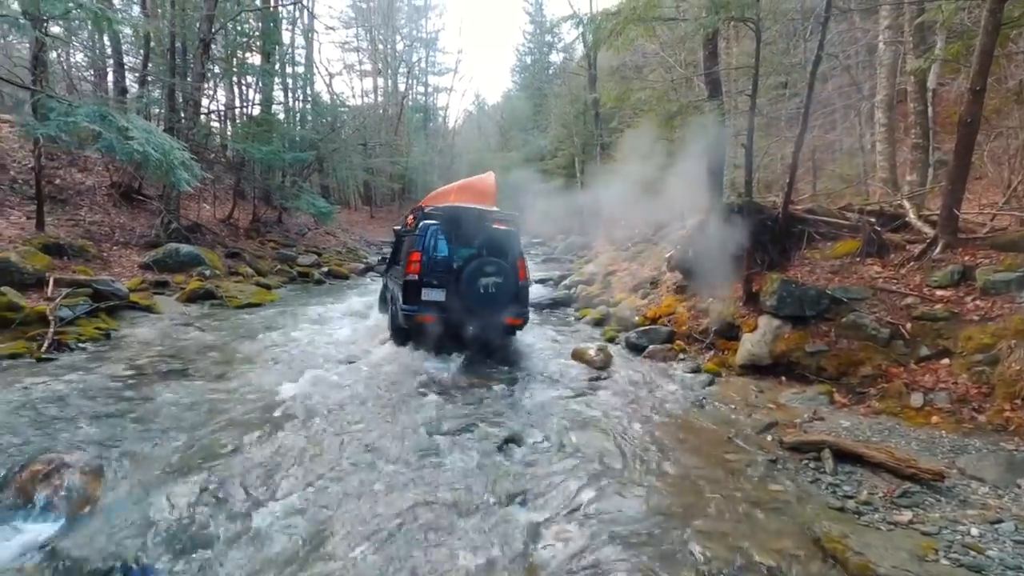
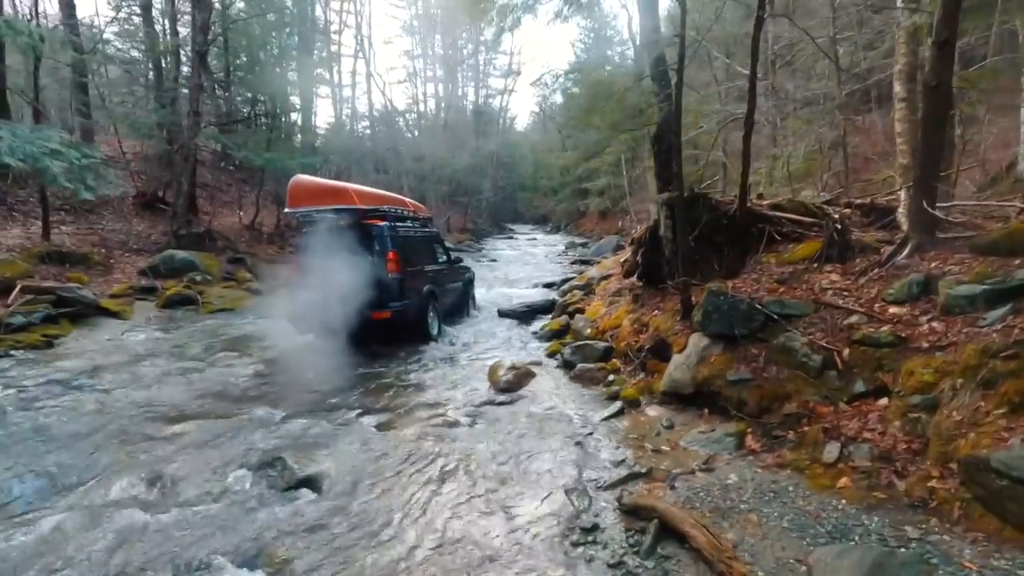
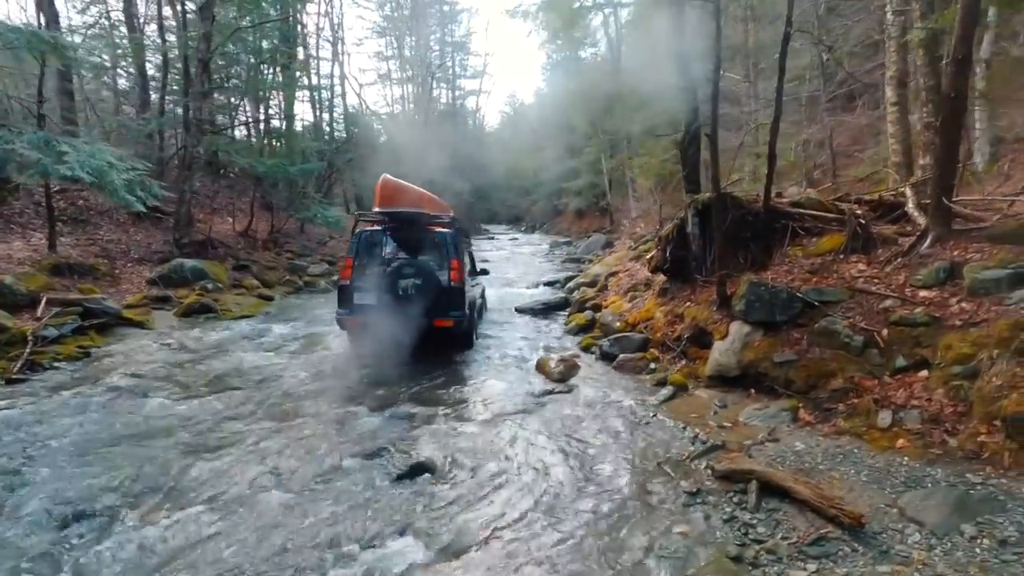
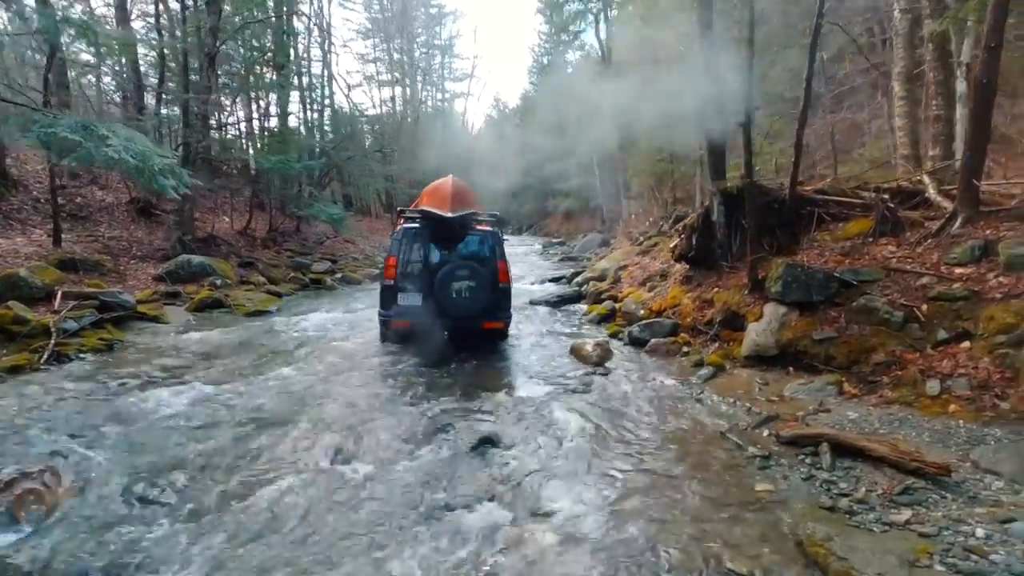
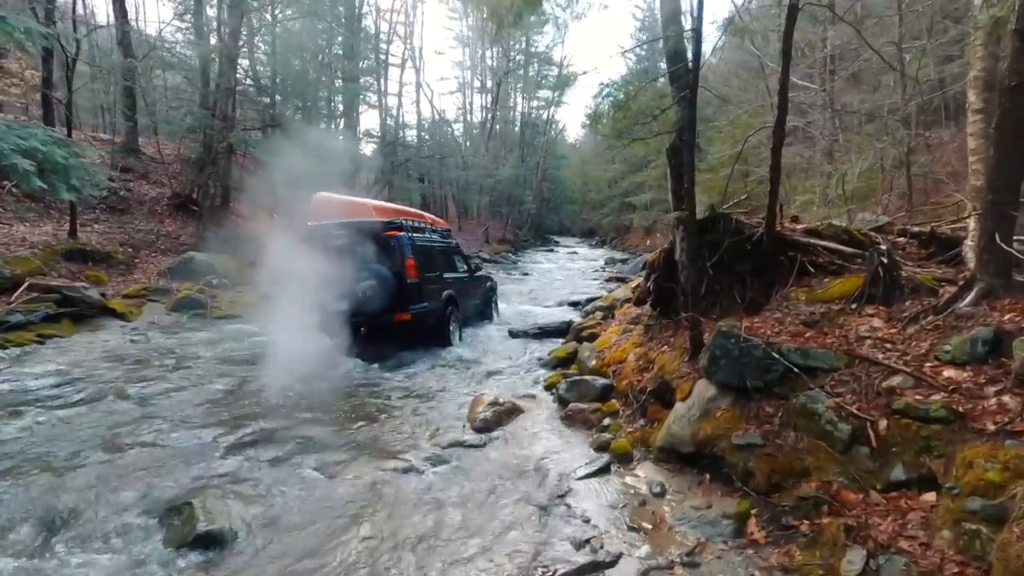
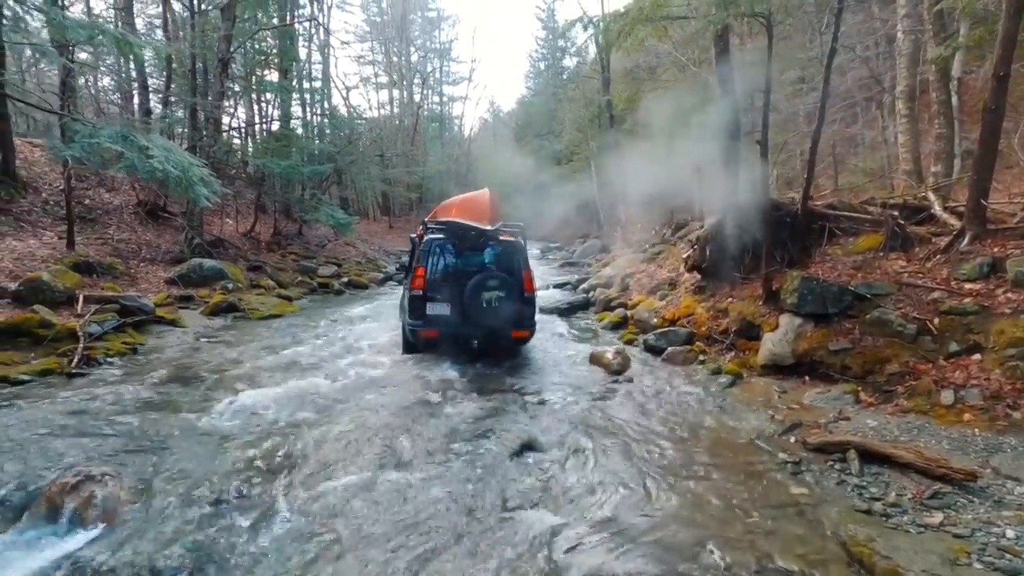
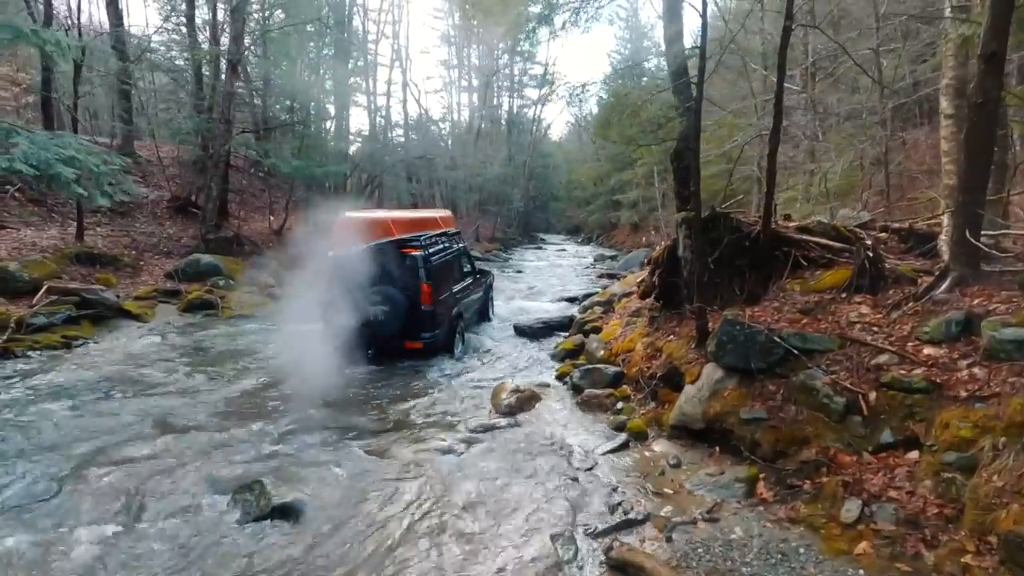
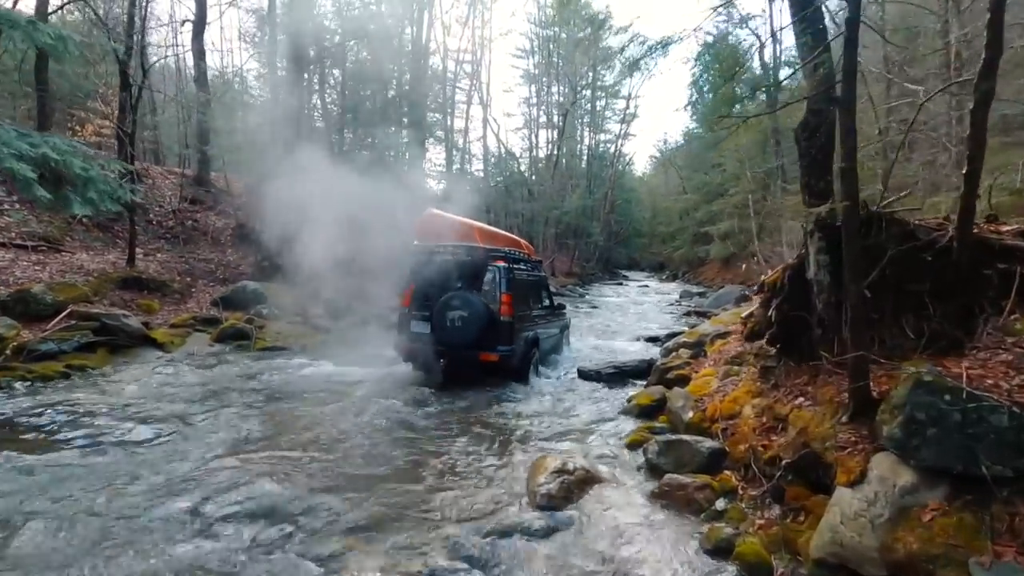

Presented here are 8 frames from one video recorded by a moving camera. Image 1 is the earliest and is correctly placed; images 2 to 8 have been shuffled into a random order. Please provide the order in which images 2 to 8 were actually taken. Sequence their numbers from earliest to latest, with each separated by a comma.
6, 4, 3, 2, 7, 5, 8
